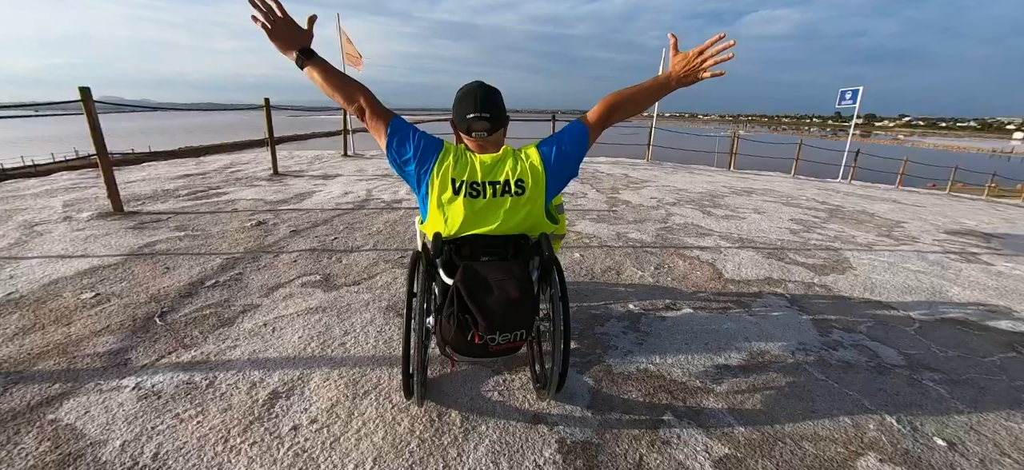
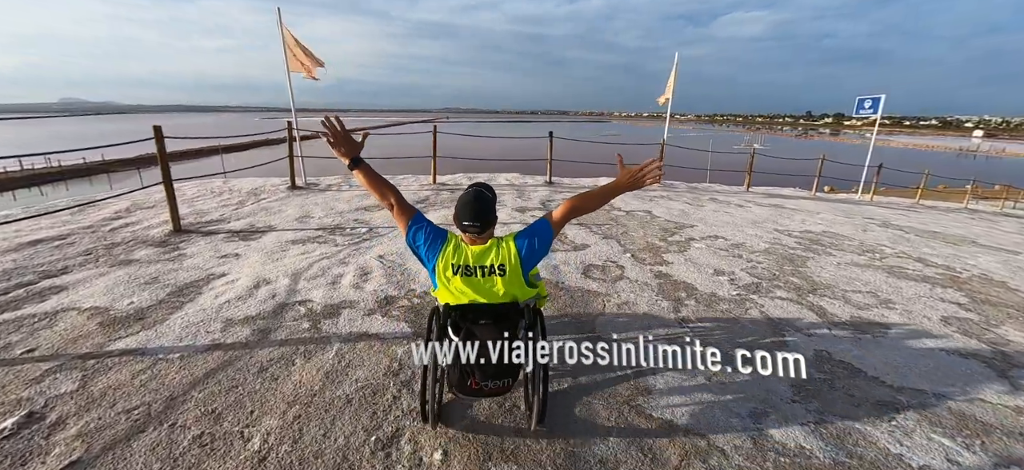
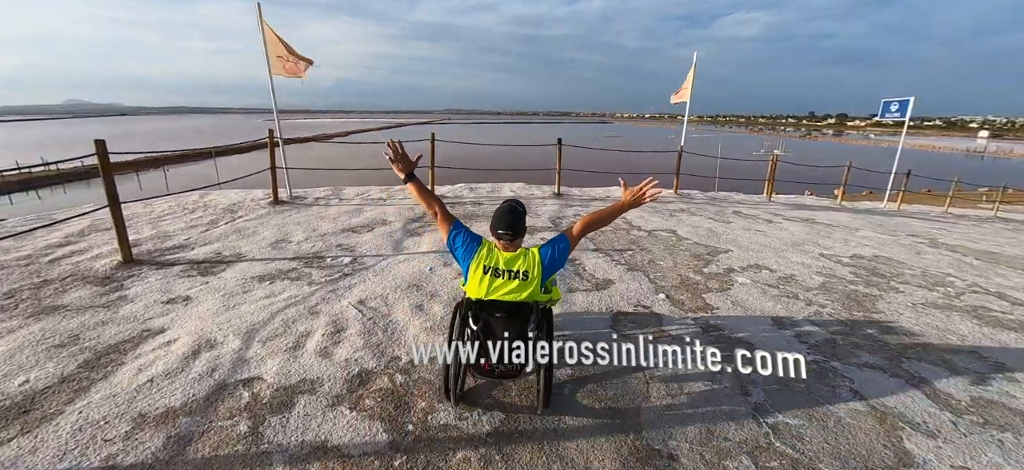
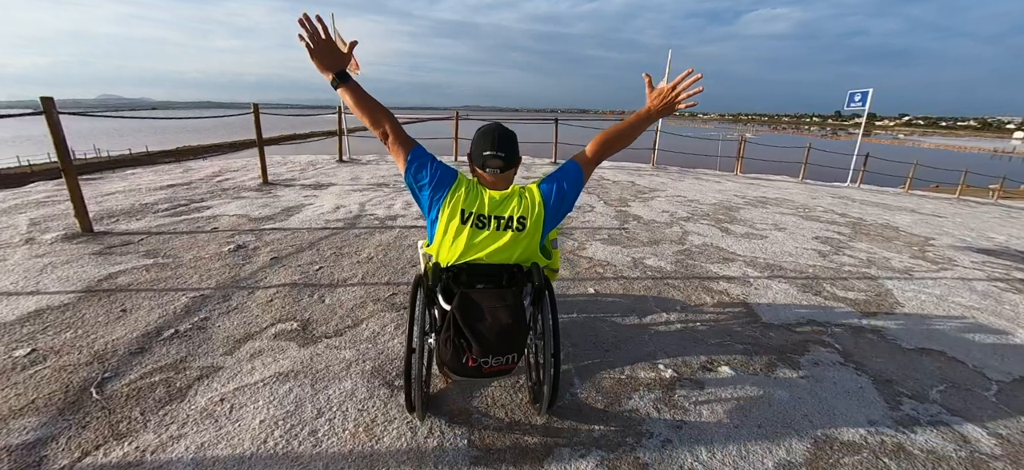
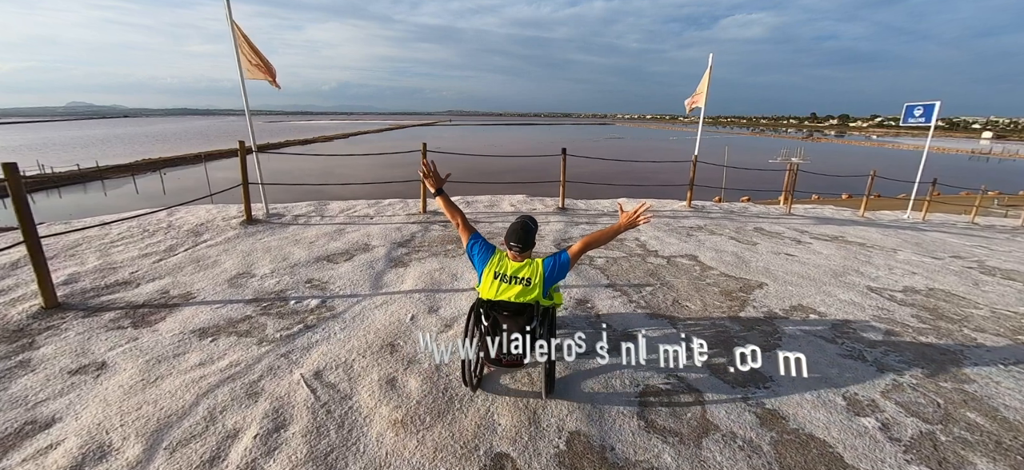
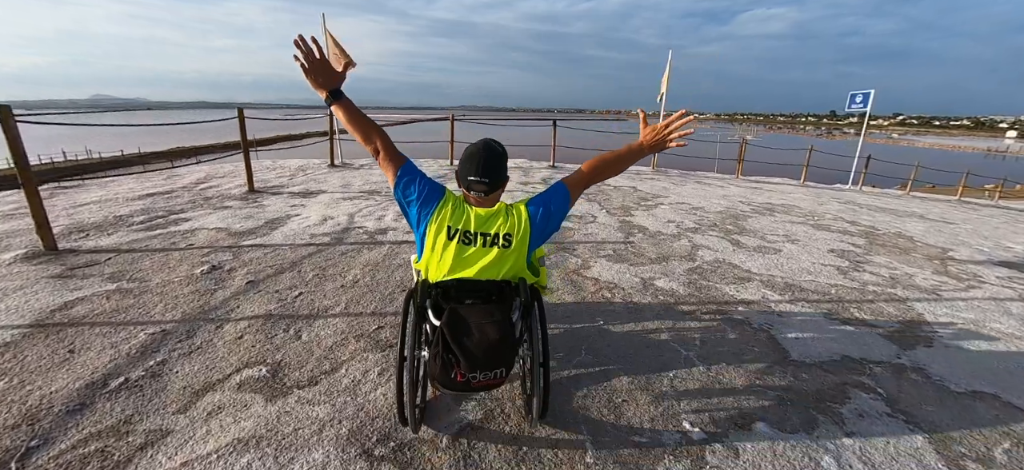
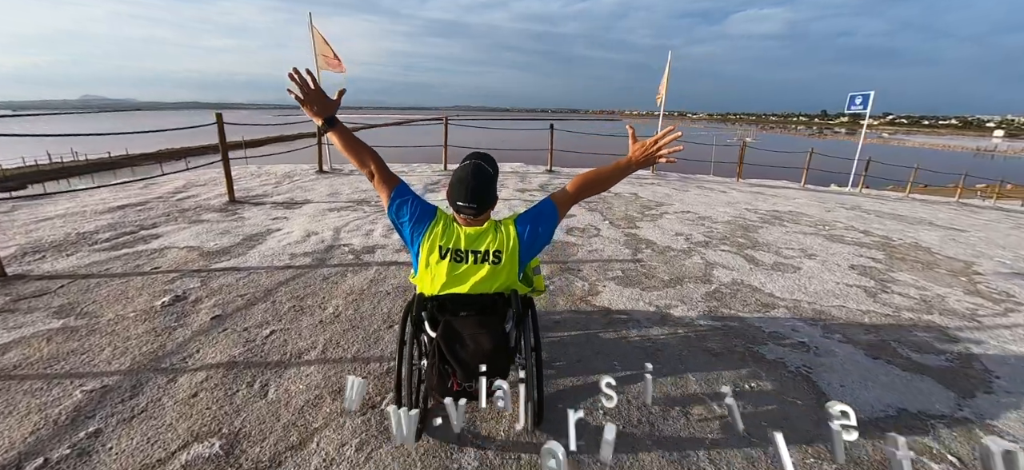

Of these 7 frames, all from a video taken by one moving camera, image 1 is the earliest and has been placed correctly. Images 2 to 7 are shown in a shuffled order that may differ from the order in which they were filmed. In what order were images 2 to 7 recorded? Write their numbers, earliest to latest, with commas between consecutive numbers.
4, 6, 7, 2, 3, 5
